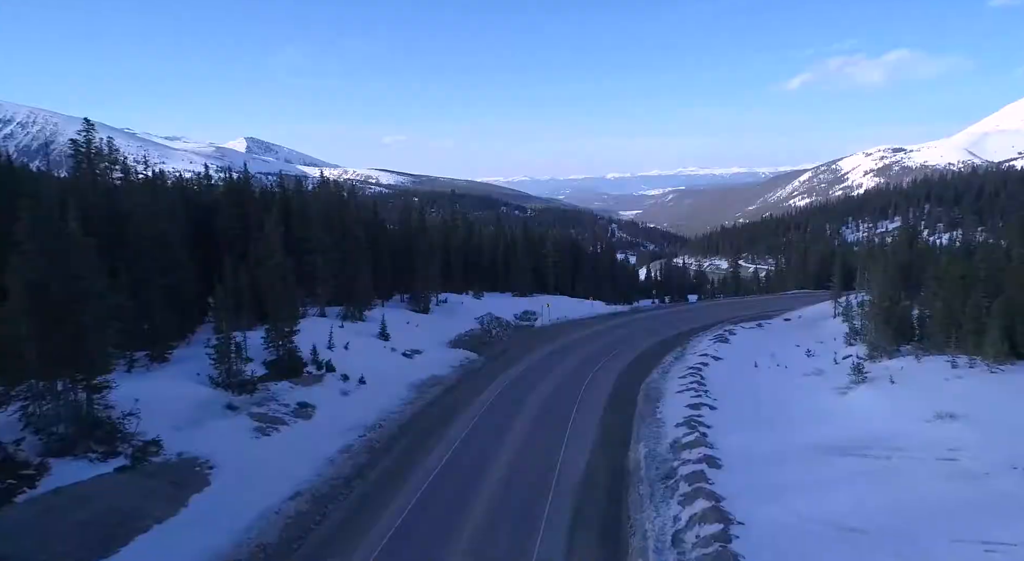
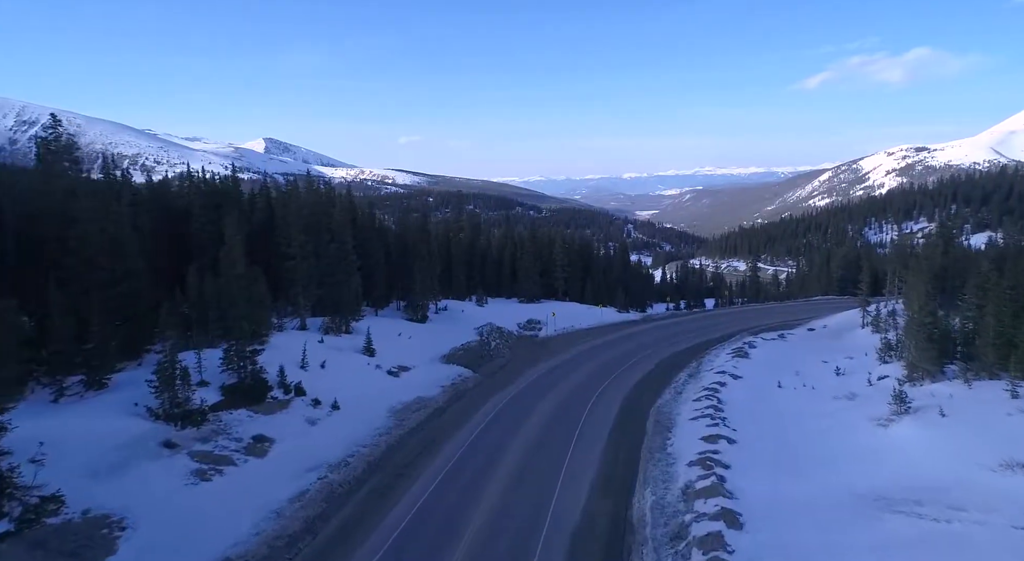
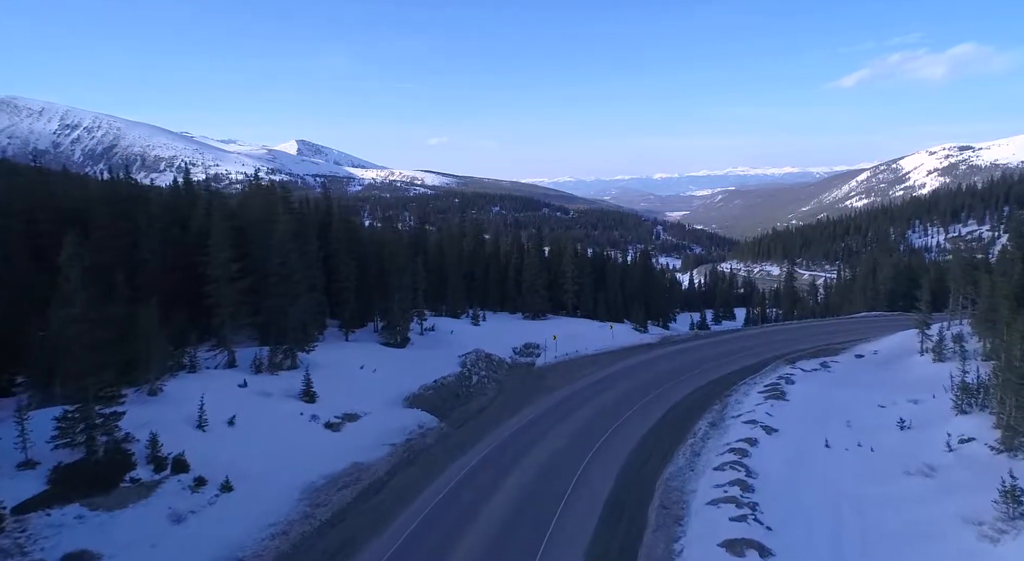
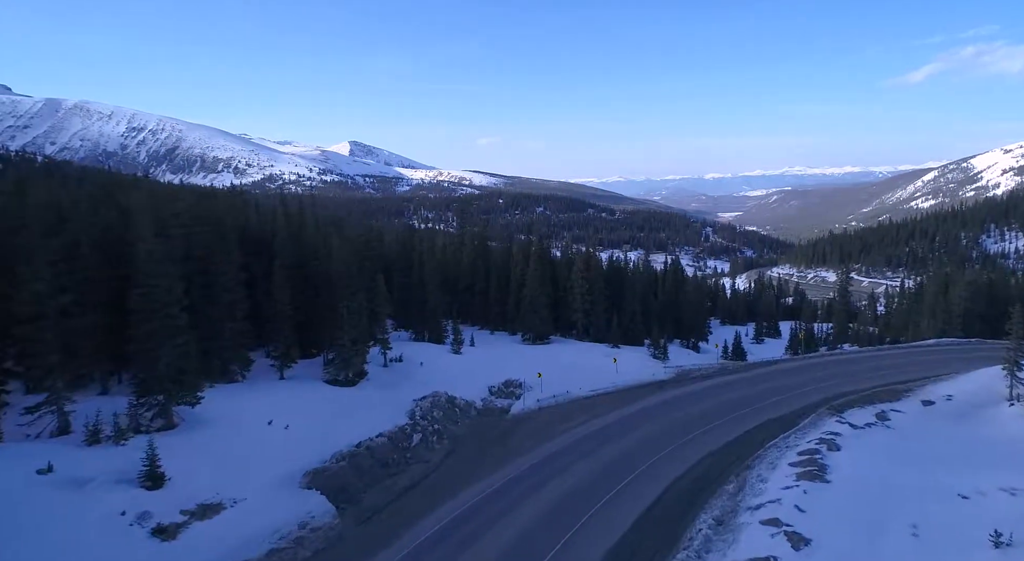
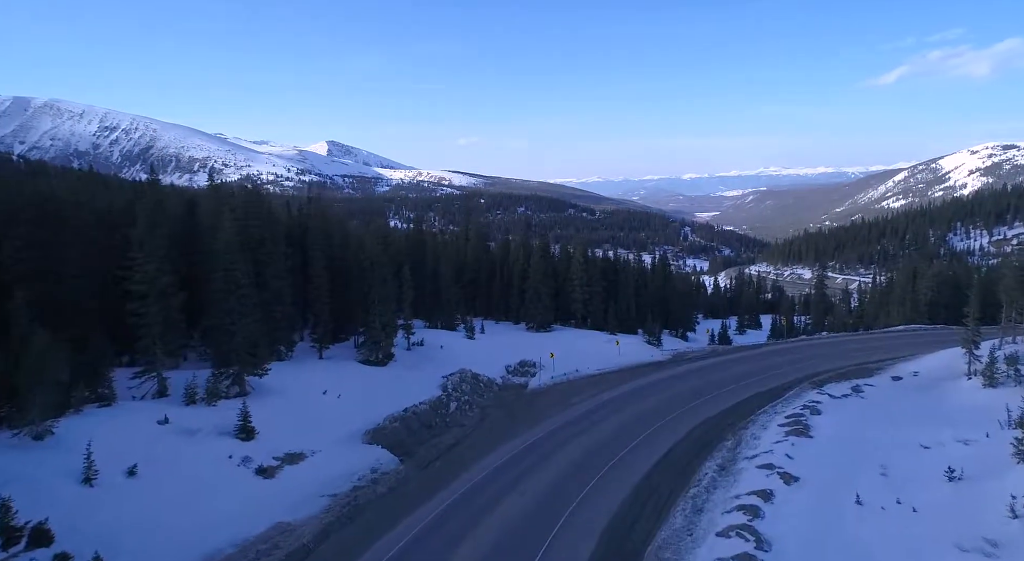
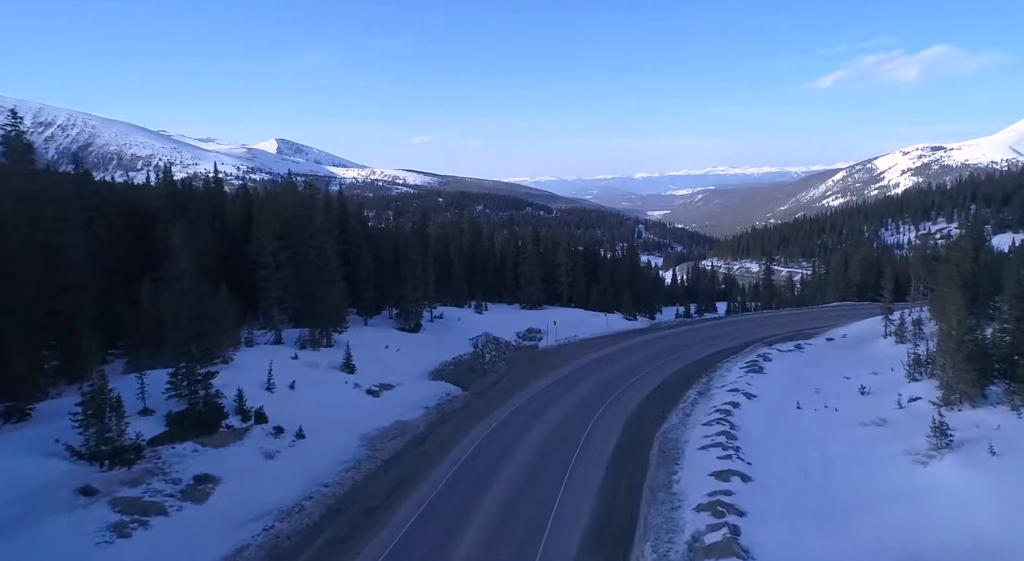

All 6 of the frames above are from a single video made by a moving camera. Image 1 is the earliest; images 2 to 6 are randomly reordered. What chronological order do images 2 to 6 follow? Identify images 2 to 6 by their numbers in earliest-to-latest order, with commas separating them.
2, 6, 3, 5, 4
